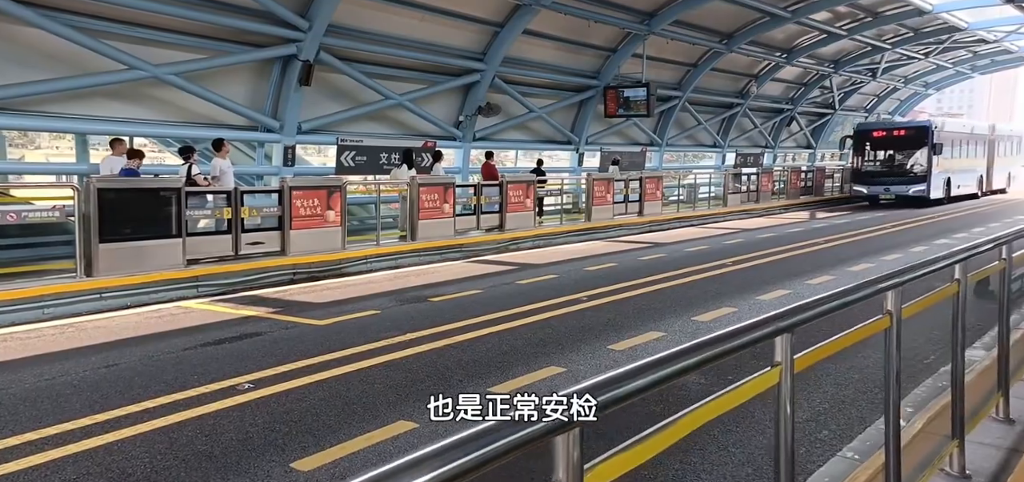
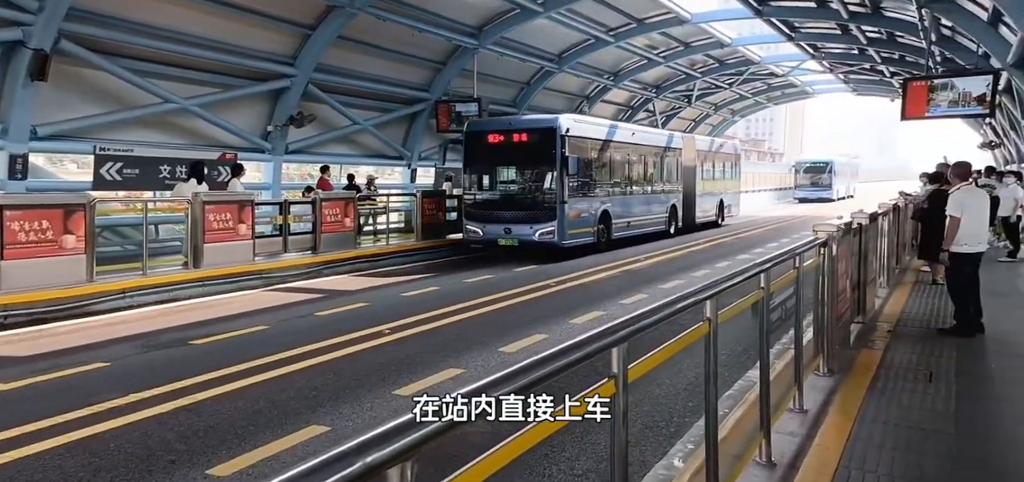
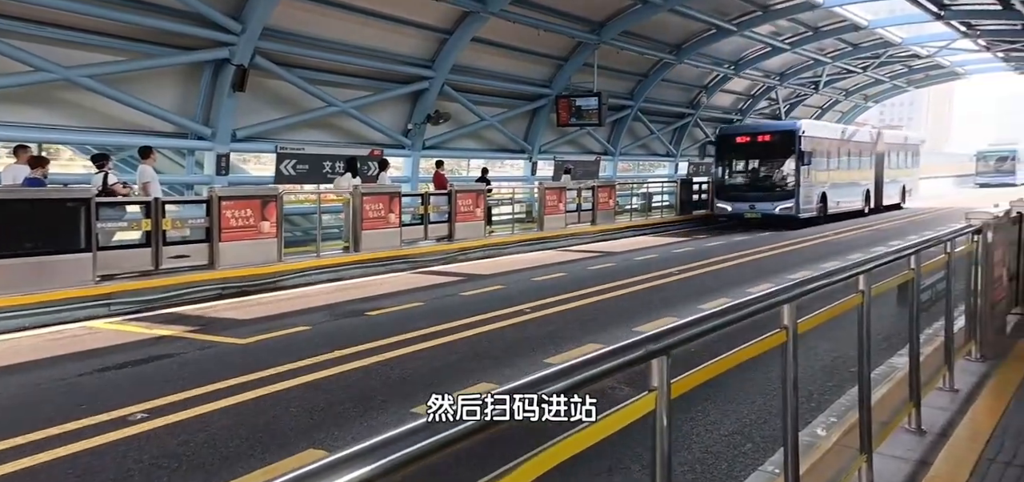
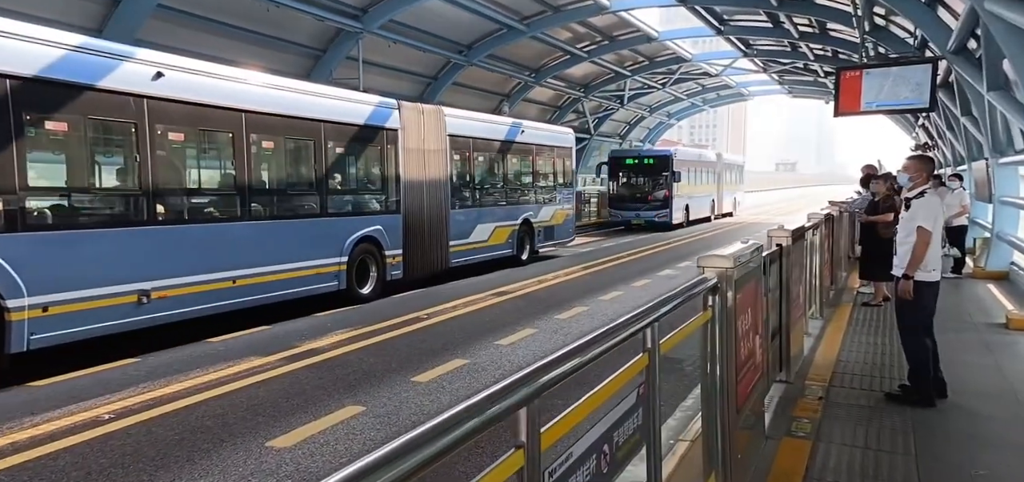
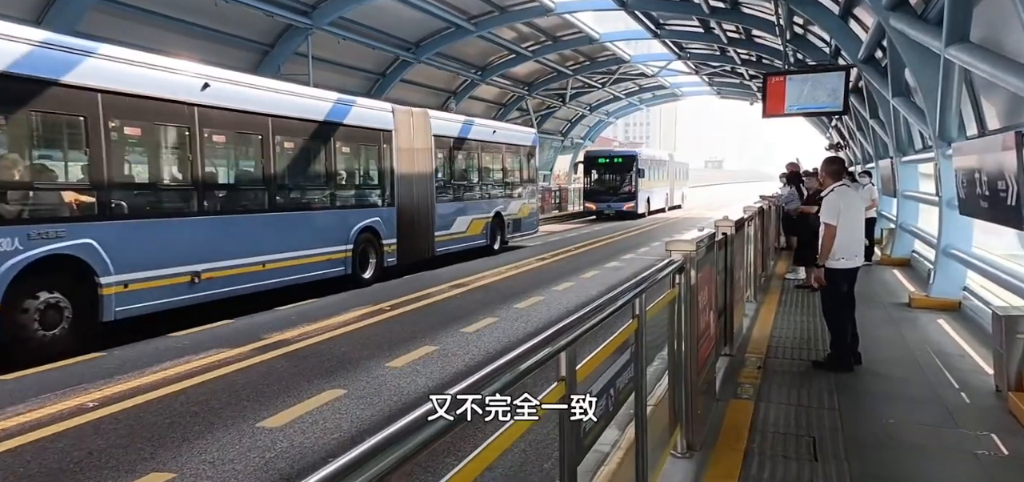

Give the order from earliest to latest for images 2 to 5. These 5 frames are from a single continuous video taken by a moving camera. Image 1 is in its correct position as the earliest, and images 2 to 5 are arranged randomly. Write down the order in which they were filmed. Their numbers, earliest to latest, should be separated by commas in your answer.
3, 2, 5, 4
